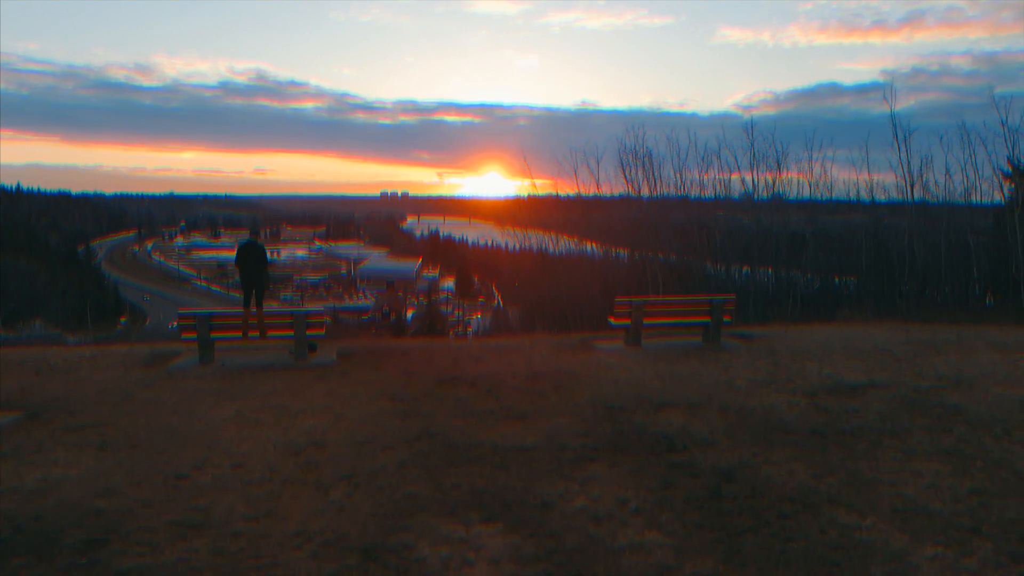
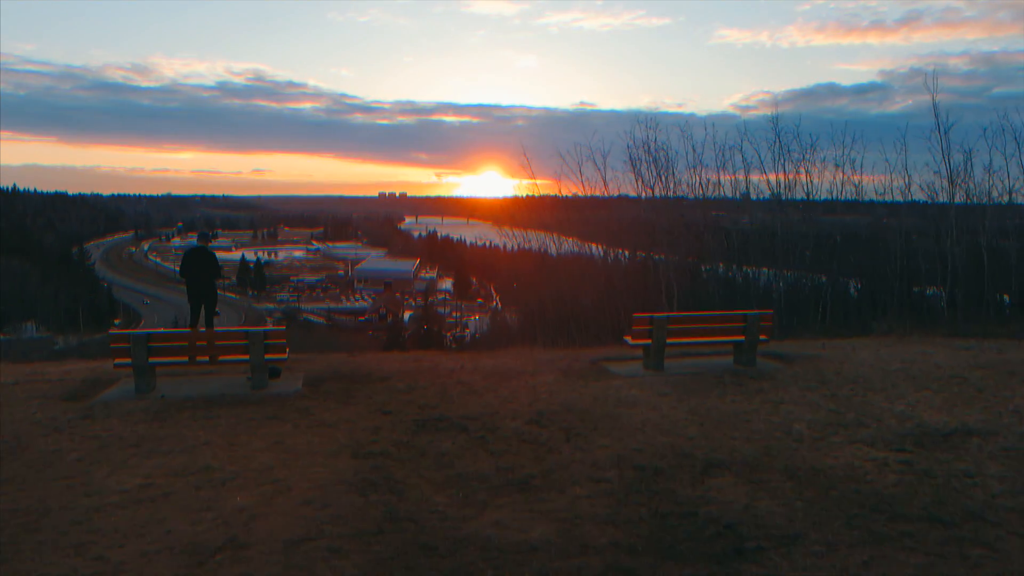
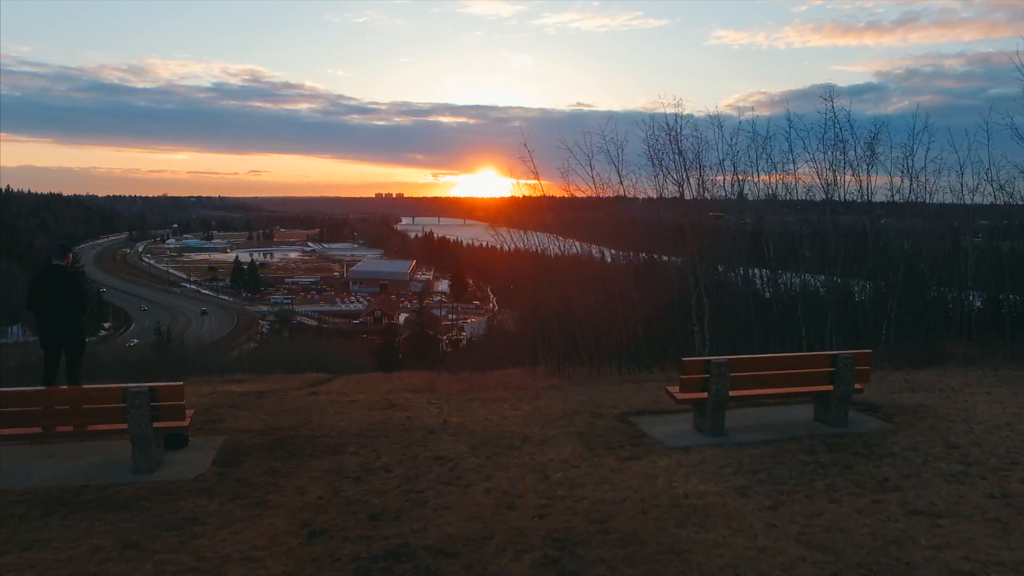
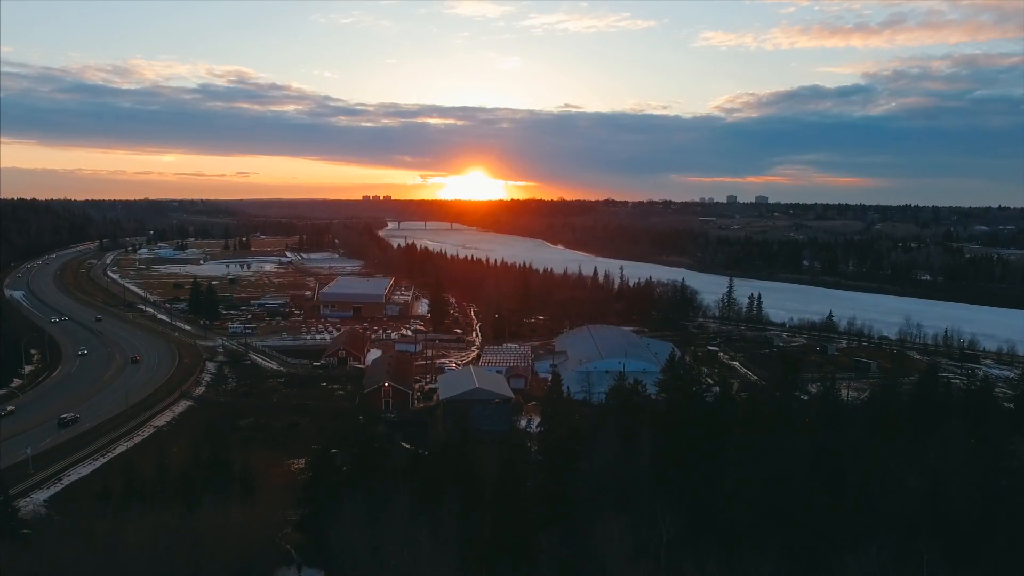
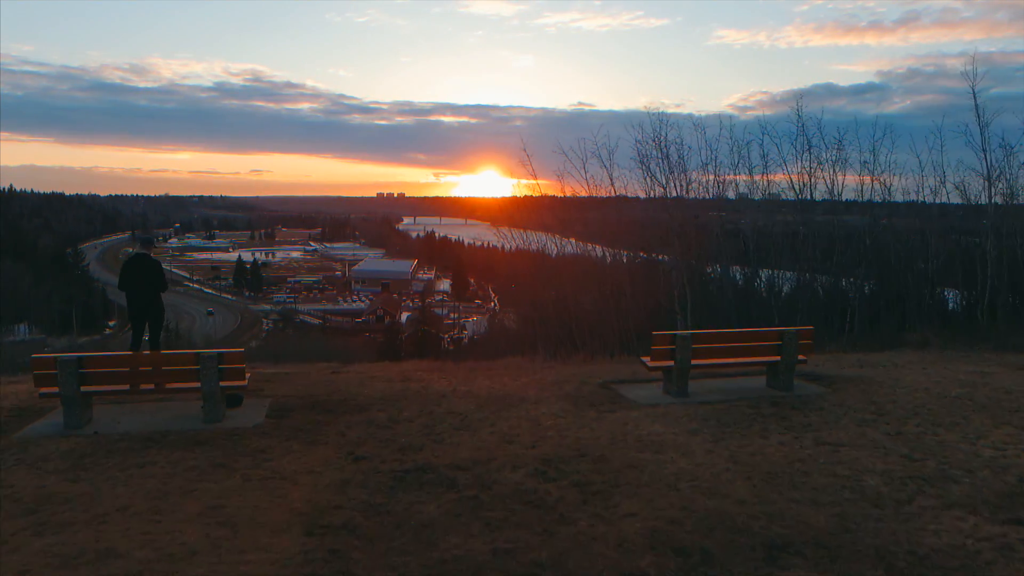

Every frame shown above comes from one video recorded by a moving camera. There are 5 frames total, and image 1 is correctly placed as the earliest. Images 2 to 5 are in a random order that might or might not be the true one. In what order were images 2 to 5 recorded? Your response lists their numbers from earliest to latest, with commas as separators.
2, 5, 3, 4
